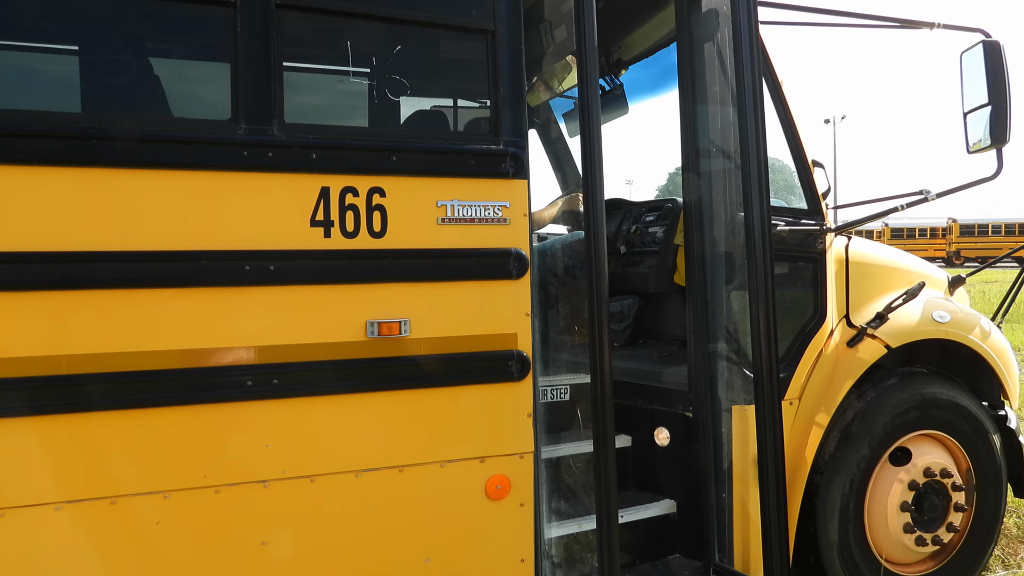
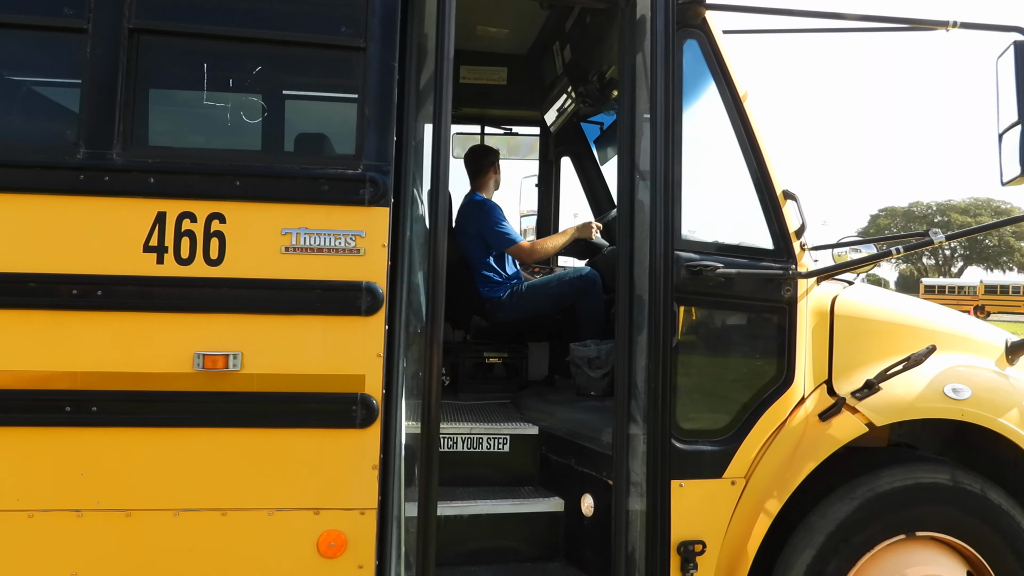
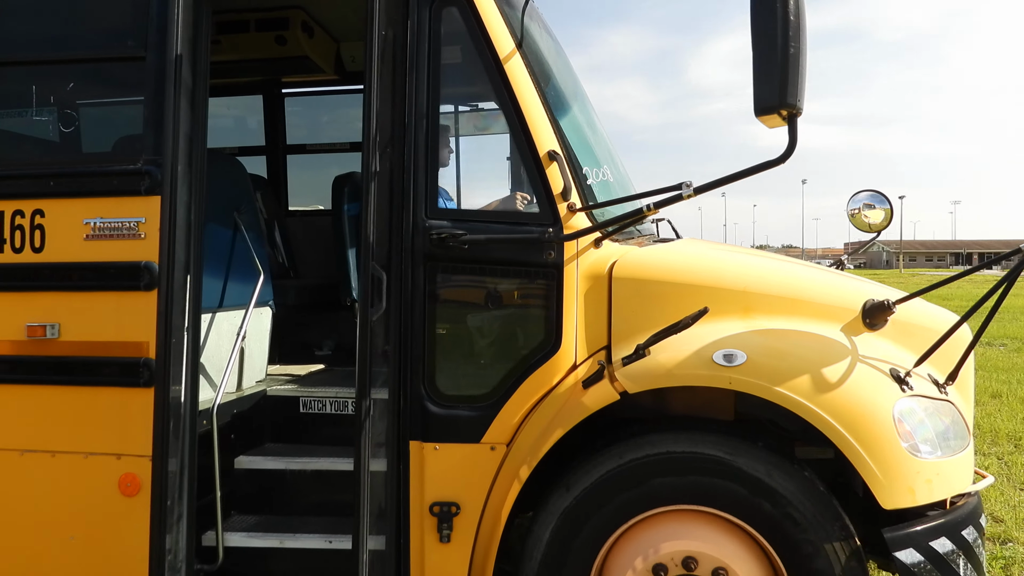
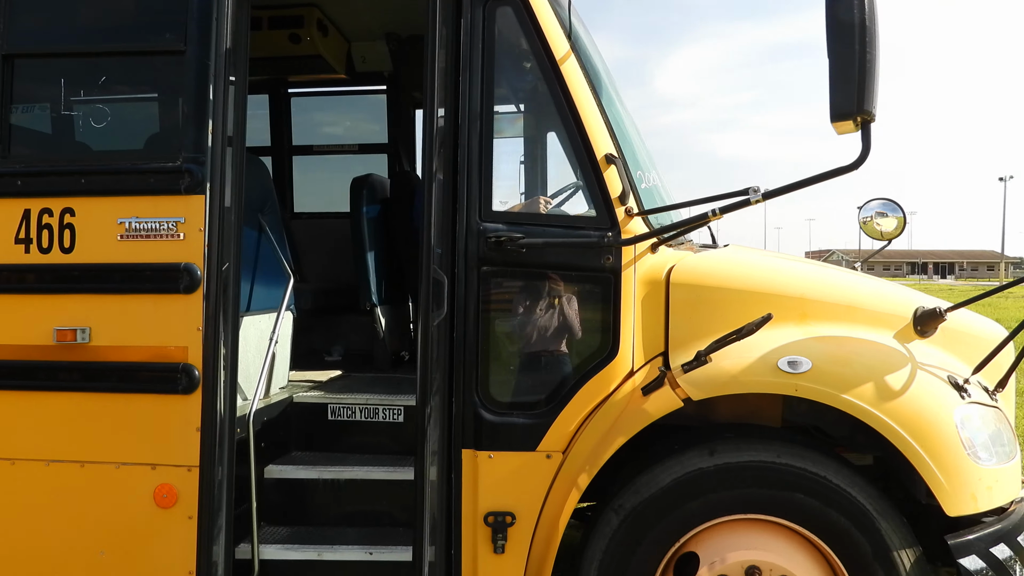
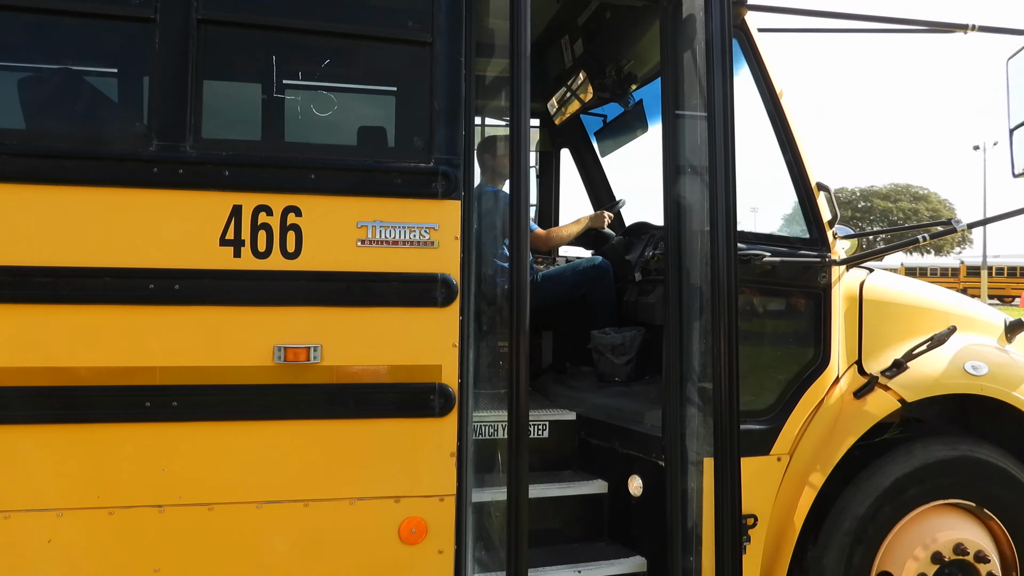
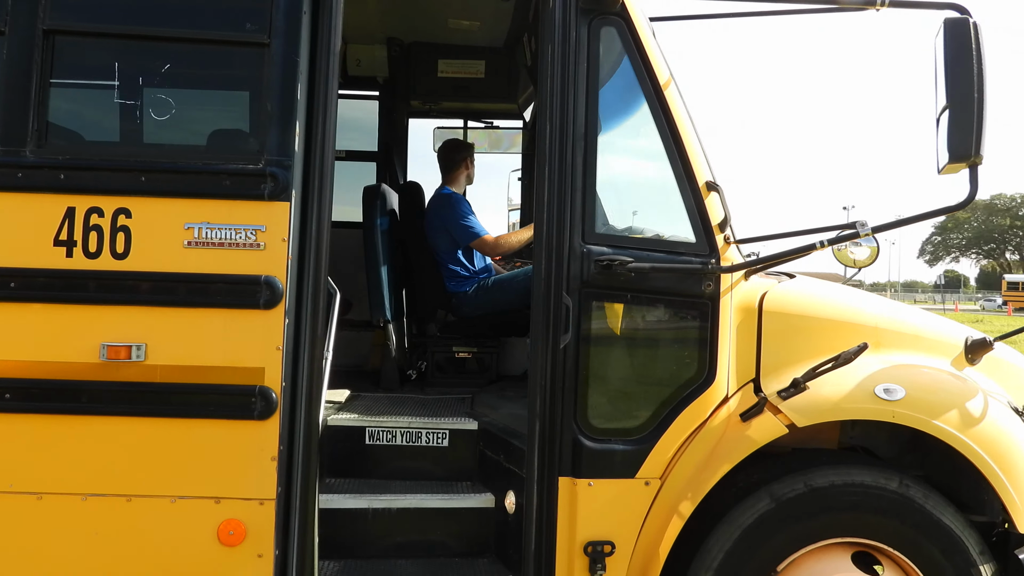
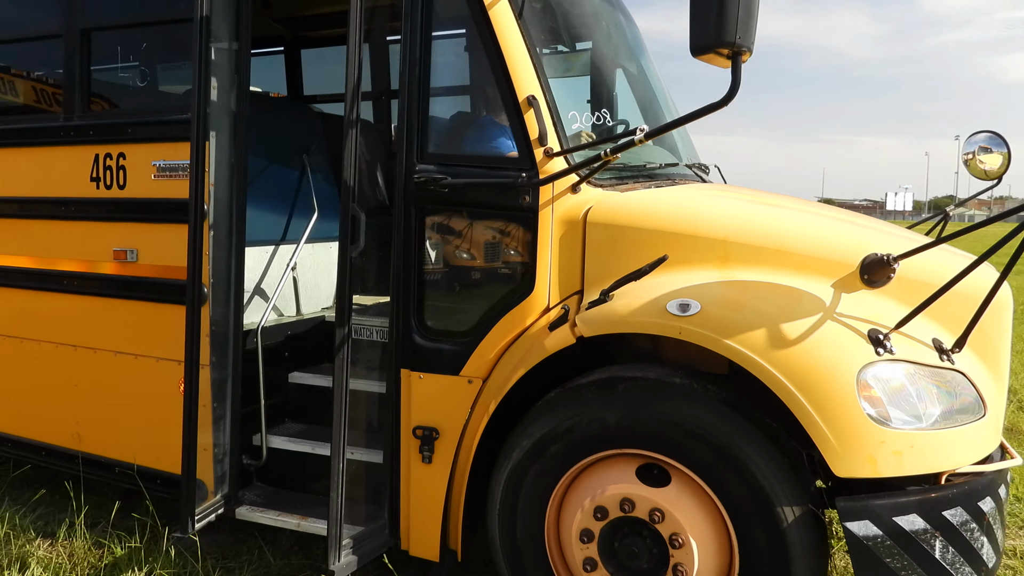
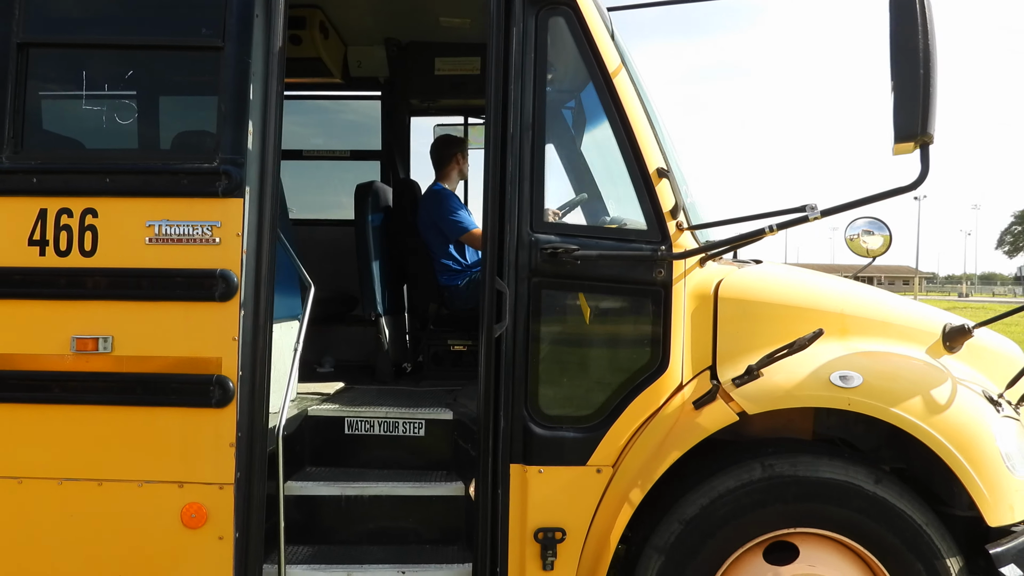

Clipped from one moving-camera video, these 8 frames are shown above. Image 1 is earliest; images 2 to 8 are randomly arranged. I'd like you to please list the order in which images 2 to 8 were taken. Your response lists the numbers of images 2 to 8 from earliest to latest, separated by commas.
5, 2, 6, 8, 4, 3, 7
